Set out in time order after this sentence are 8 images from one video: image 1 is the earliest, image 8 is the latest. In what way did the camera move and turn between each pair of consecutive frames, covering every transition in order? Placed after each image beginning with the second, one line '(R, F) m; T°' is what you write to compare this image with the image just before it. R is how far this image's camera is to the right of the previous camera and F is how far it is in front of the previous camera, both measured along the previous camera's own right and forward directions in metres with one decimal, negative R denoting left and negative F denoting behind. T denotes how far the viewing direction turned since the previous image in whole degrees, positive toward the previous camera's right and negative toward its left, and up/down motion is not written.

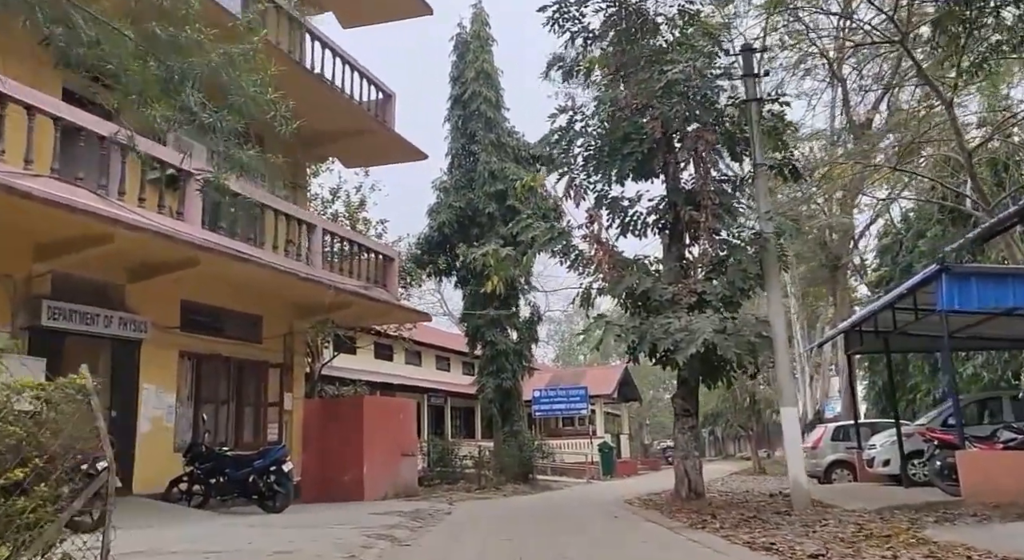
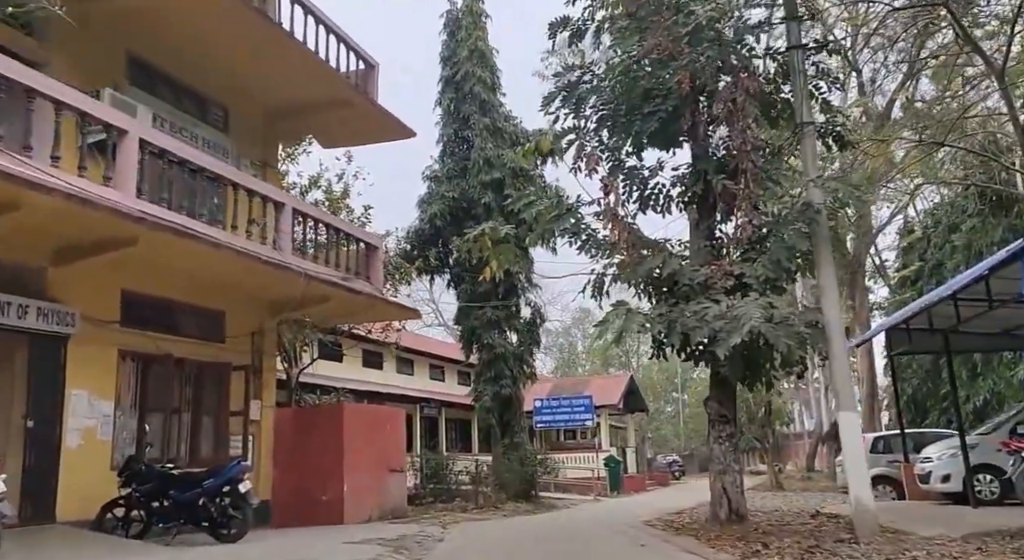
(-0.1, +1.7) m; 0°
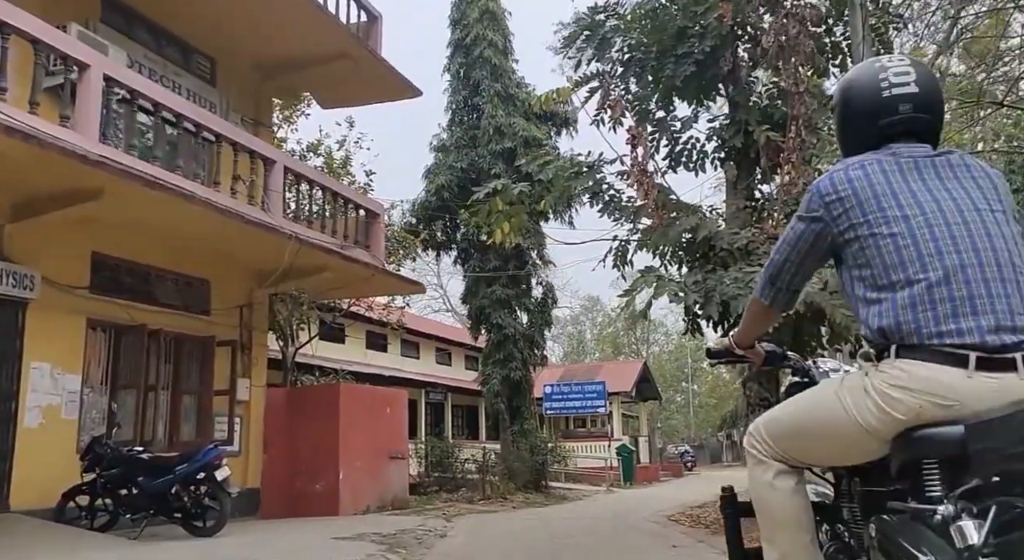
(-0.1, +1.1) m; -1°
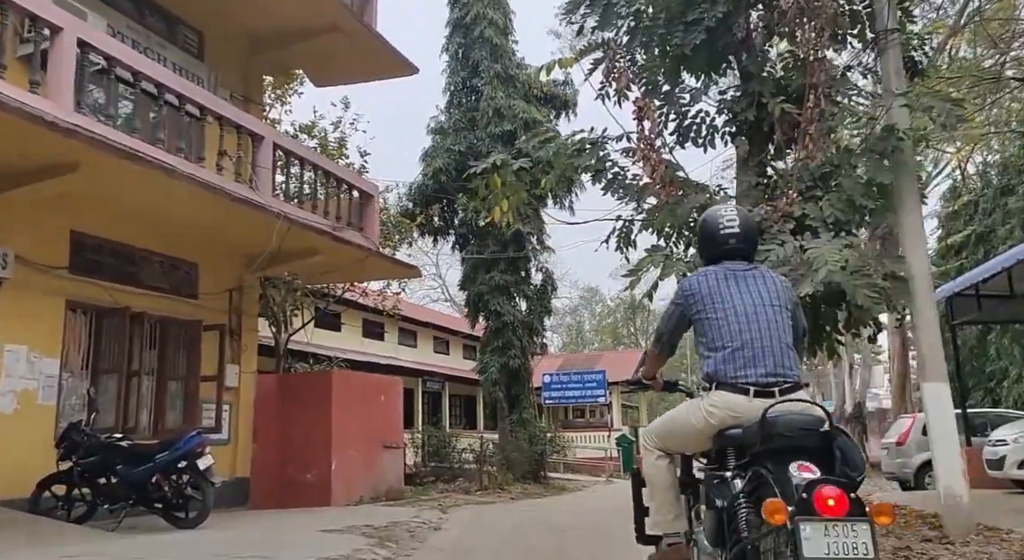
(0.0, +0.4) m; 0°
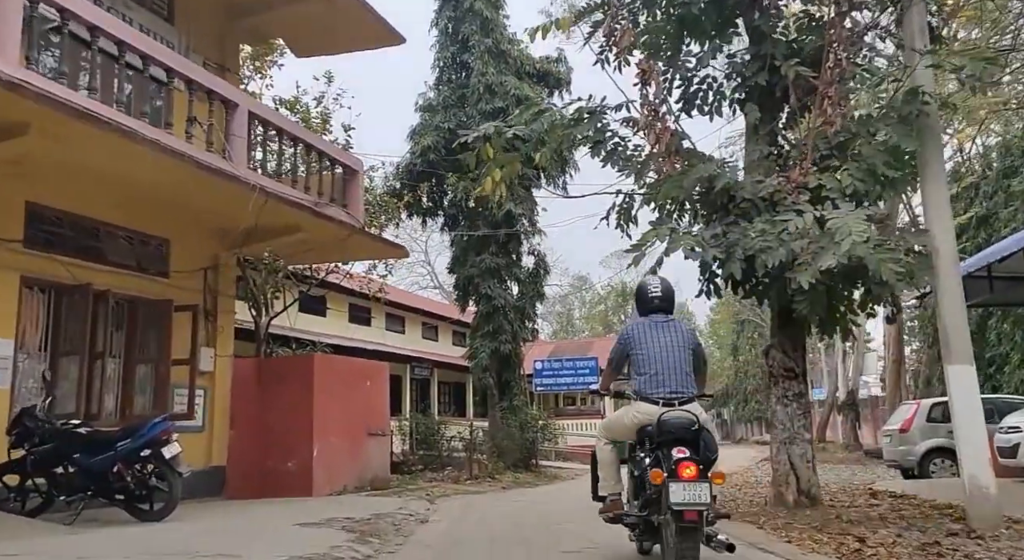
(0.0, +0.5) m; +1°
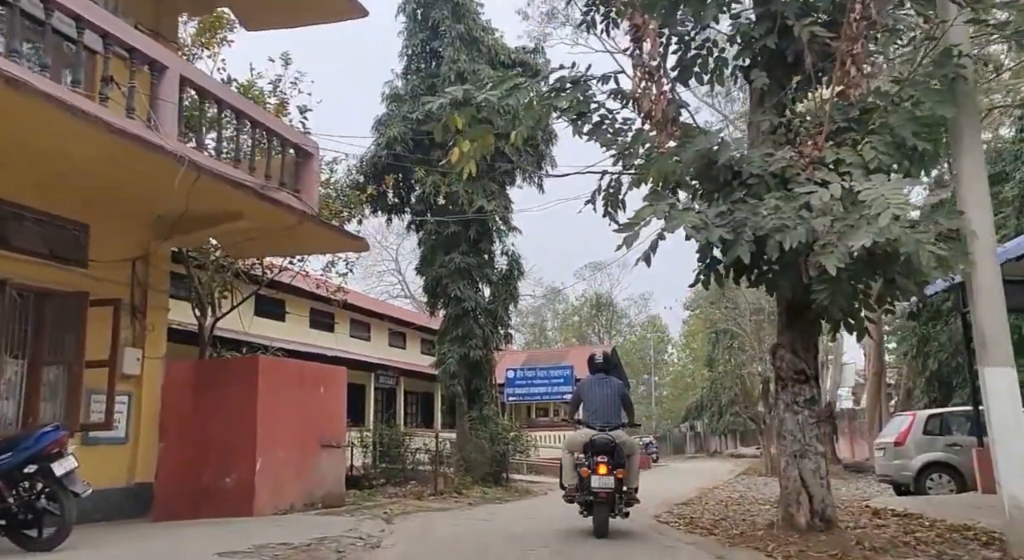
(0.0, +1.0) m; +2°
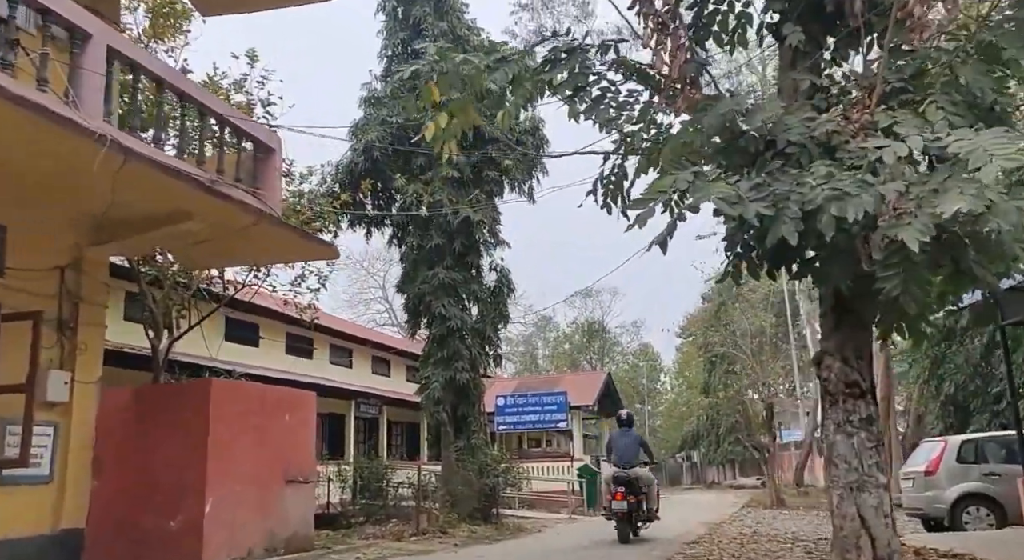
(0.0, +1.1) m; +1°
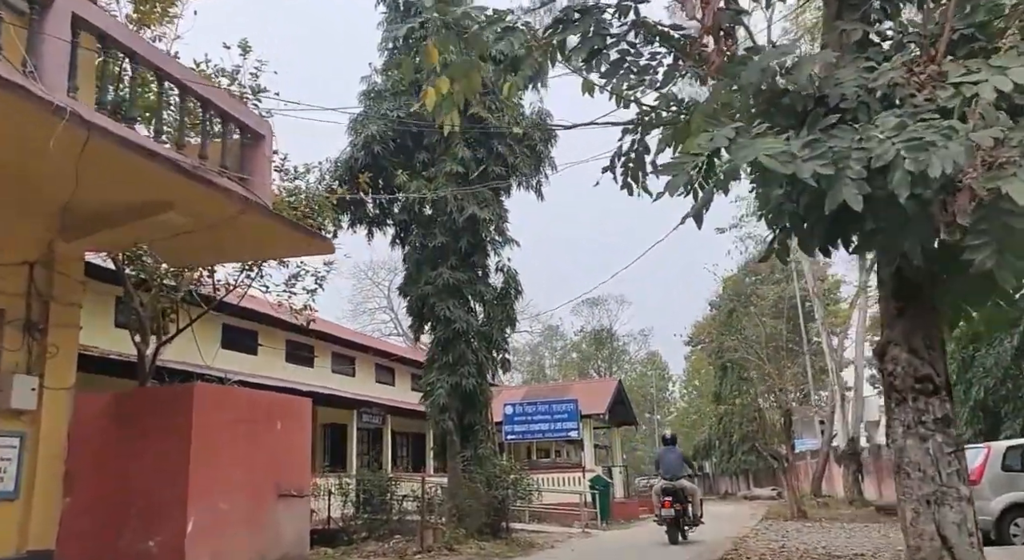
(0.0, +0.7) m; 0°
